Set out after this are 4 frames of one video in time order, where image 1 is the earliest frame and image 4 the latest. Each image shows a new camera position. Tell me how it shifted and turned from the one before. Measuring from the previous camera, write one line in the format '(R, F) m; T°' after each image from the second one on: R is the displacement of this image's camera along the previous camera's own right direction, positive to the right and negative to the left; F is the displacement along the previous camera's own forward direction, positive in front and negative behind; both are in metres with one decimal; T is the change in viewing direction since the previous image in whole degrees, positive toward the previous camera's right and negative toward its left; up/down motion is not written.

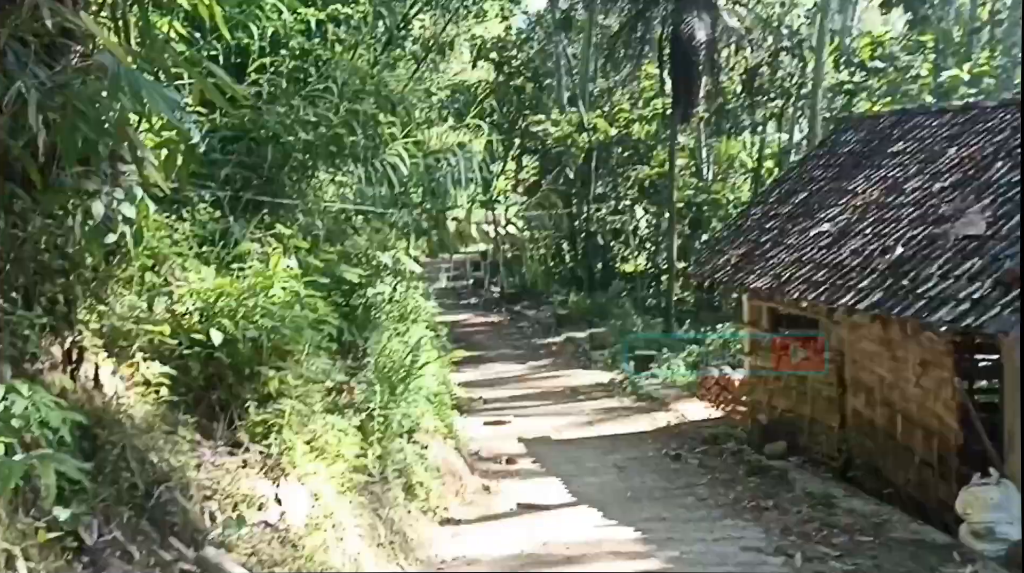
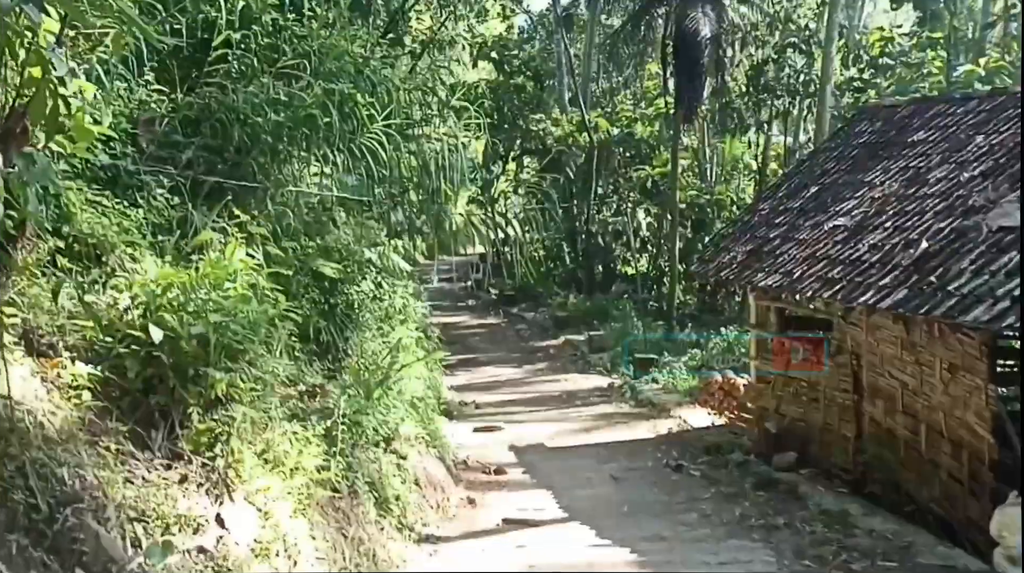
(+0.1, +0.5) m; 0°
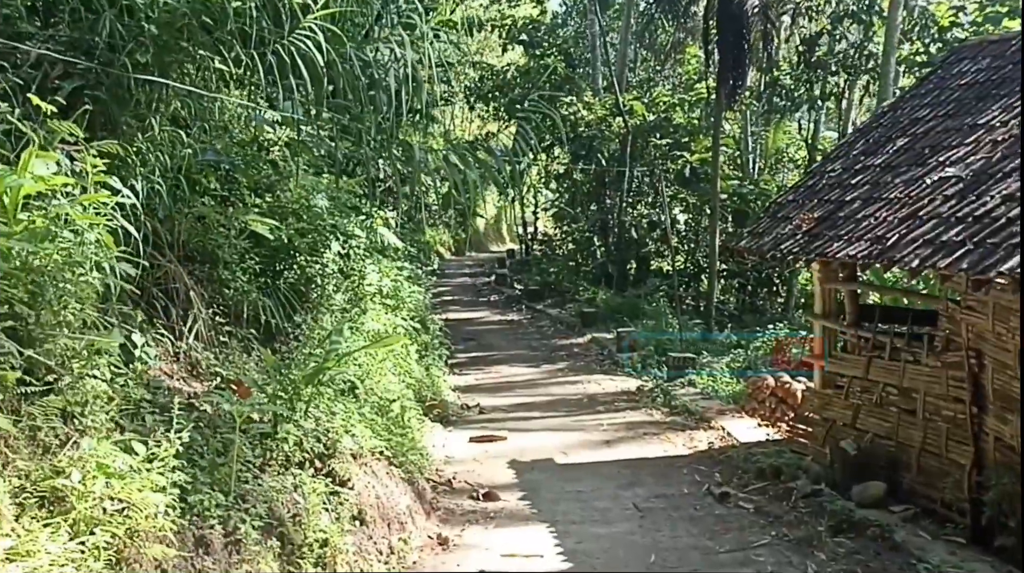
(+0.2, +1.5) m; -2°
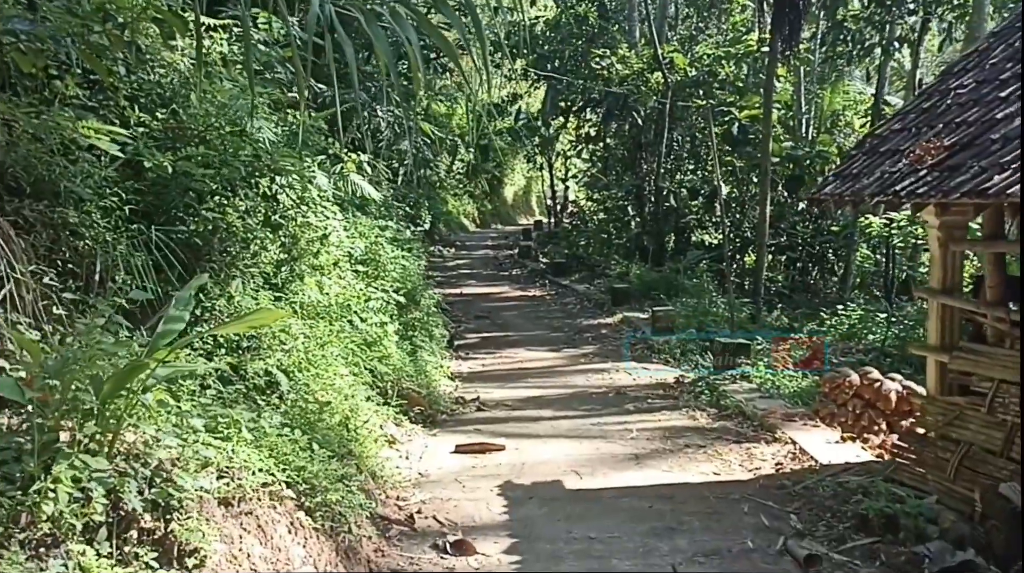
(+0.2, +1.7) m; -2°
